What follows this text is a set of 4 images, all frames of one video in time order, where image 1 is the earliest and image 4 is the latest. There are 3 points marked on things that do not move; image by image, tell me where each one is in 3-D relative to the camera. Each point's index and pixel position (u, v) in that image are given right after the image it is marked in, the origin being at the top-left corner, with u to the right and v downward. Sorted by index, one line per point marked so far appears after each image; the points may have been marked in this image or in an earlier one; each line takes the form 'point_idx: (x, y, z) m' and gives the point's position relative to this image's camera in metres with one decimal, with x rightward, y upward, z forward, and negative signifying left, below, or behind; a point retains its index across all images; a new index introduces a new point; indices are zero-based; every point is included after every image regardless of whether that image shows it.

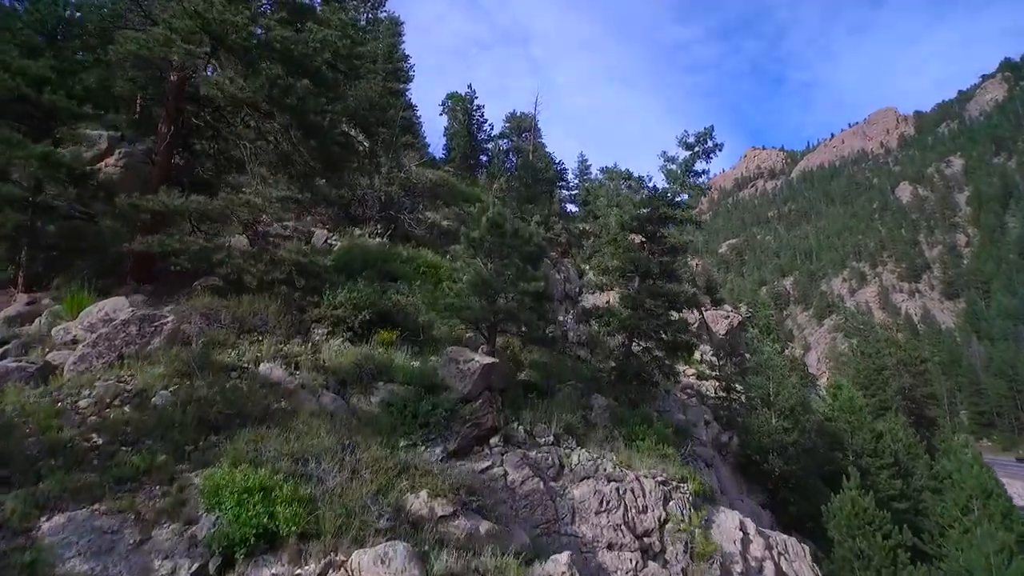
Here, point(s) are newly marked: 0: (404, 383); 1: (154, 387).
0: (-2.0, -1.7, +8.4) m
1: (-5.2, -1.4, +6.7) m
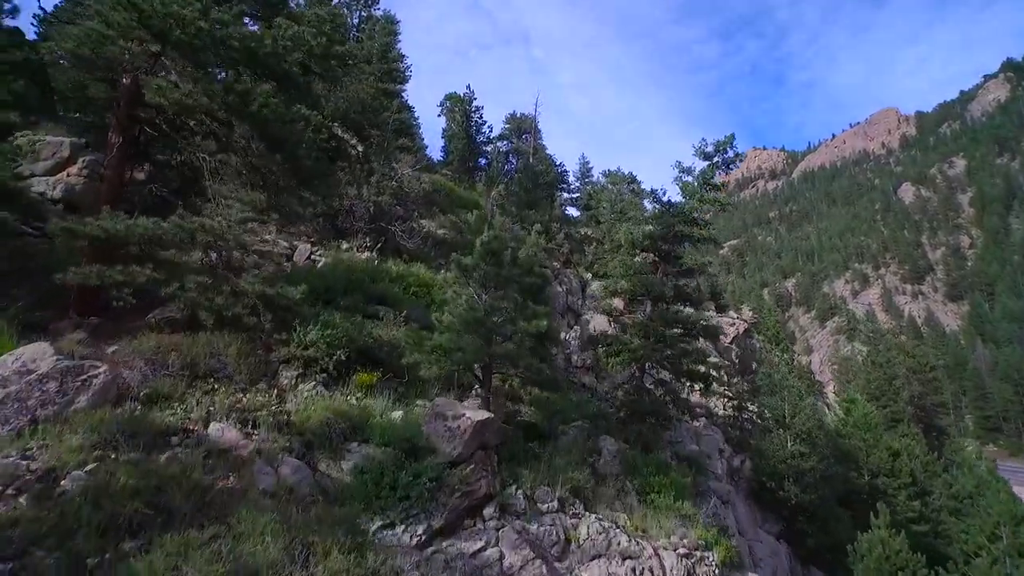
0: (-2.0, -2.4, +7.1) m
1: (-5.2, -2.1, +5.4) m
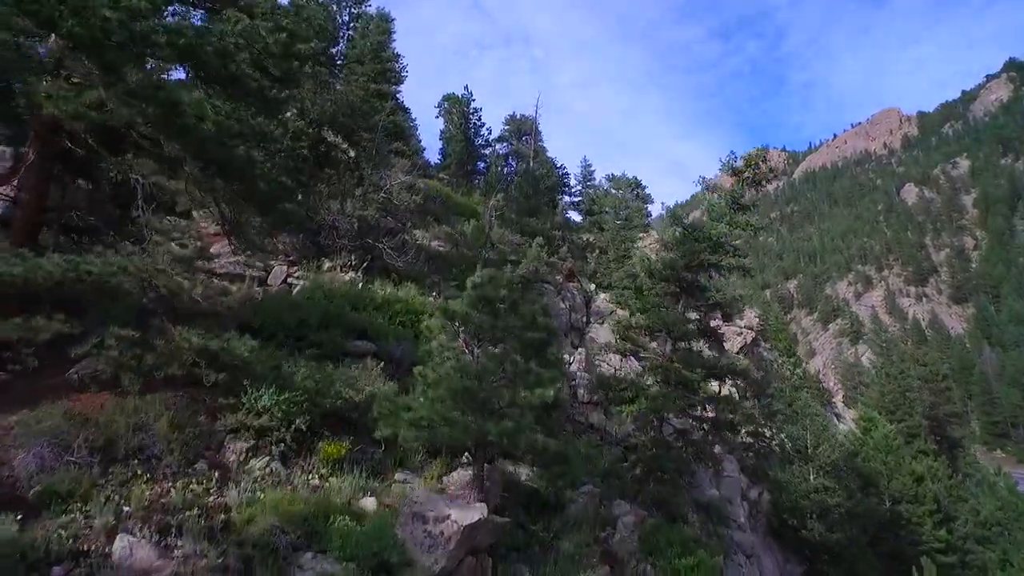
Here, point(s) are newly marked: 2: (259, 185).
0: (-2.0, -3.2, +5.6) m
1: (-5.2, -2.9, +3.8) m
2: (-4.0, +1.6, +7.3) m
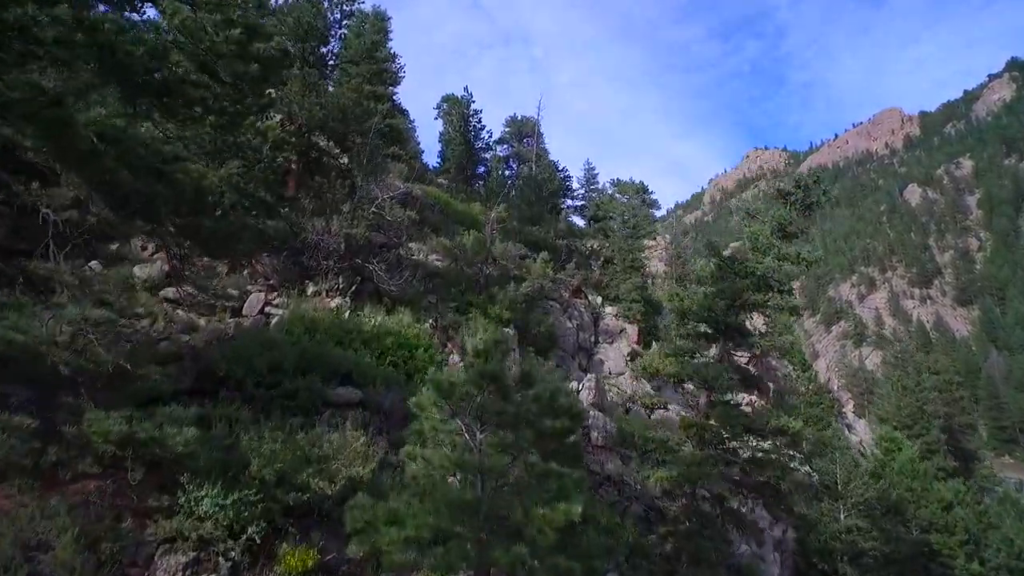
0: (-1.9, -4.0, +4.0) m
1: (-5.1, -3.7, +2.3) m
2: (-3.9, +0.8, +5.8) m
